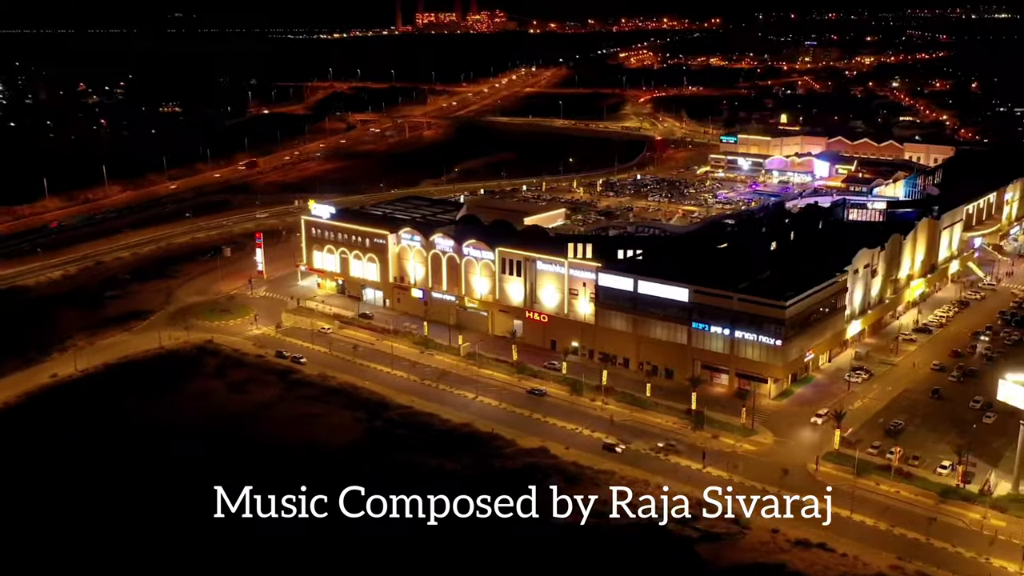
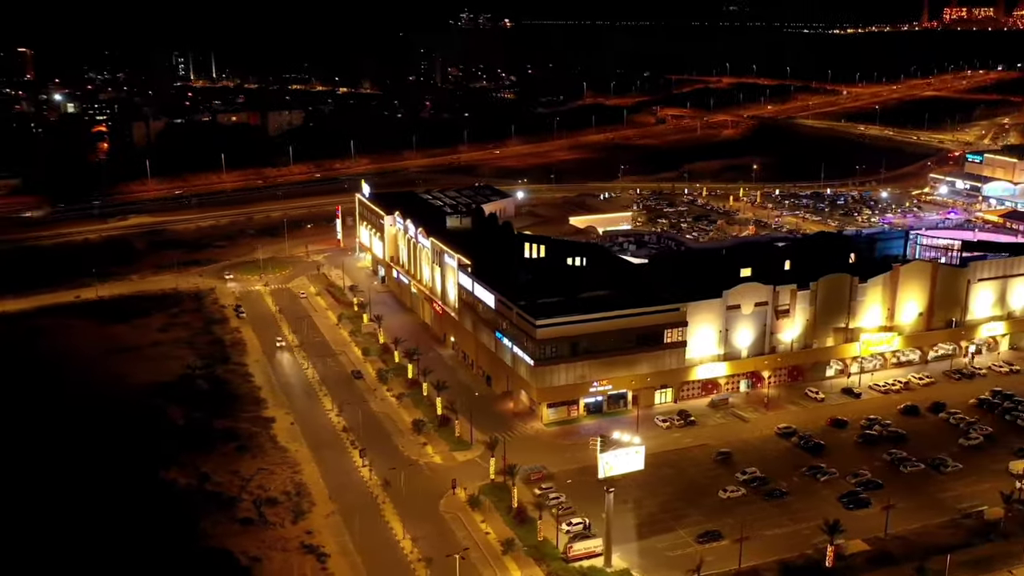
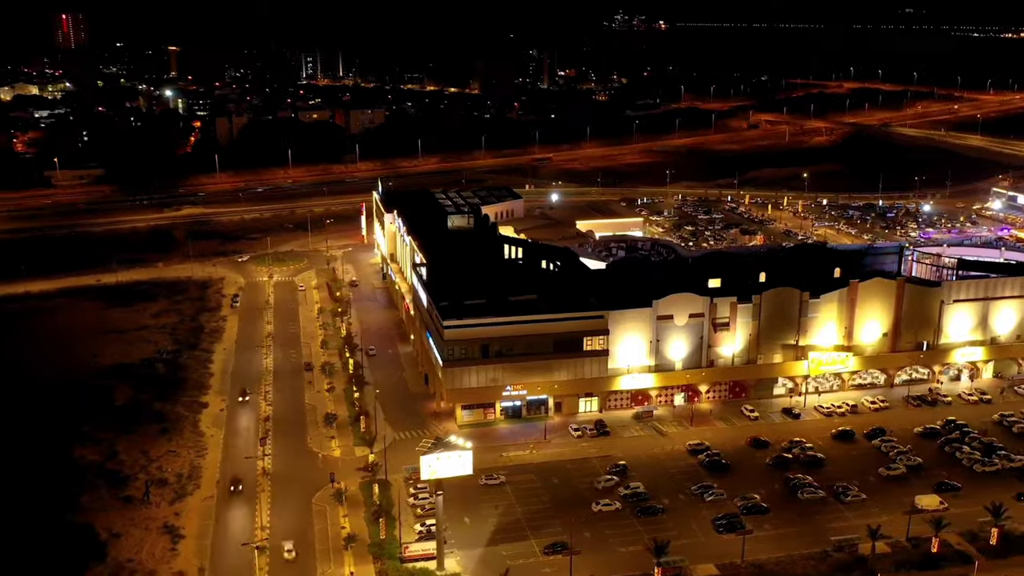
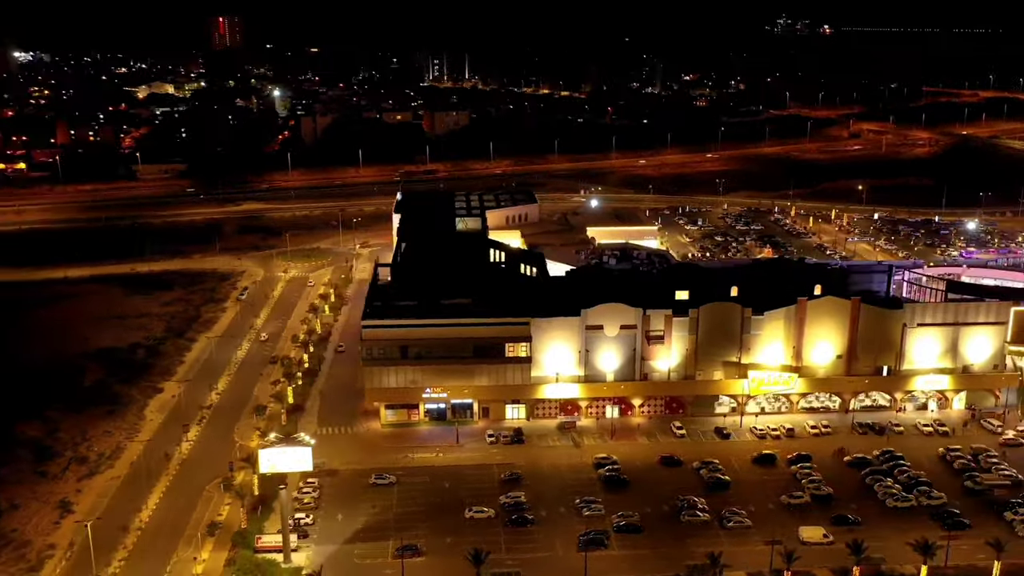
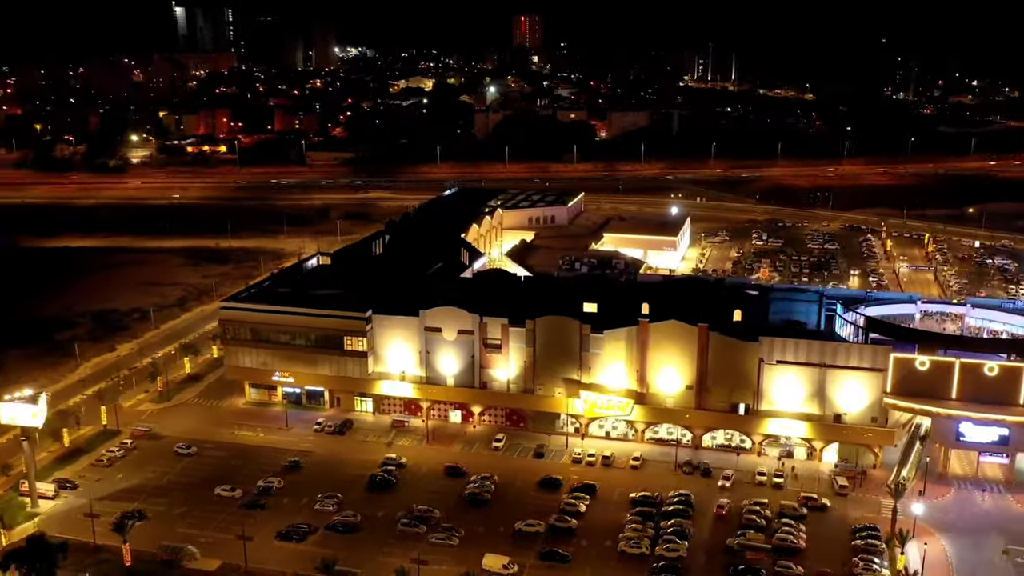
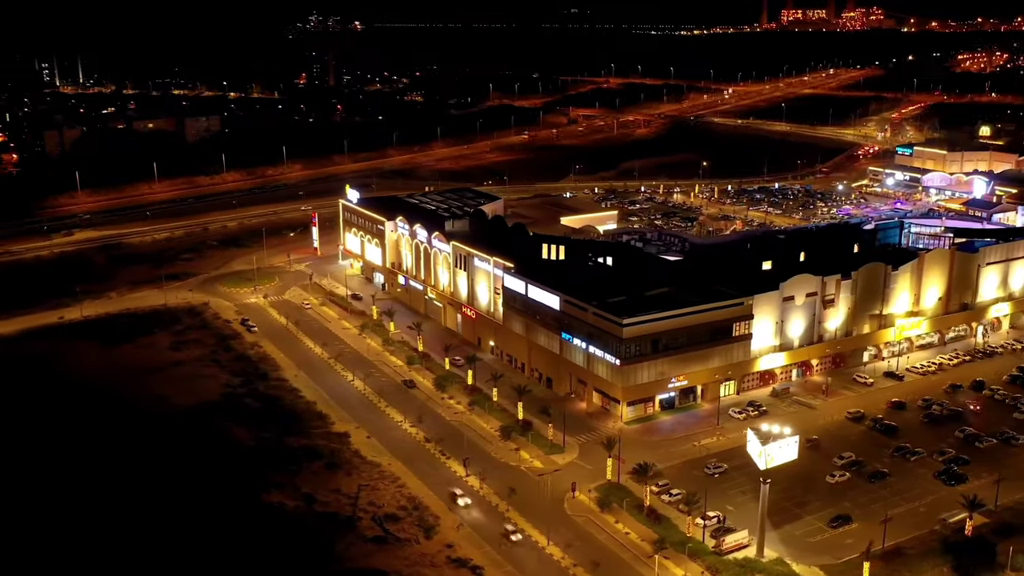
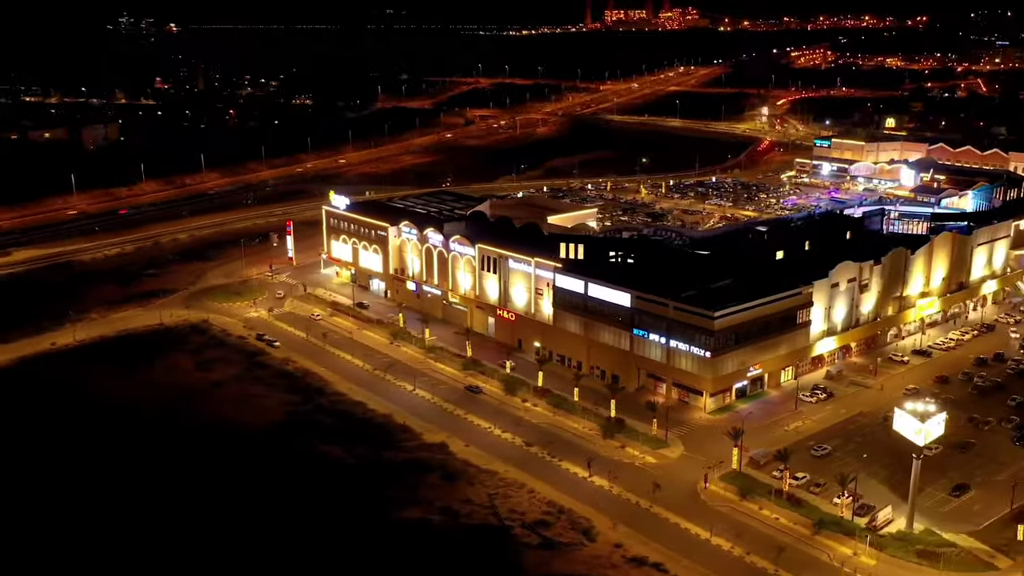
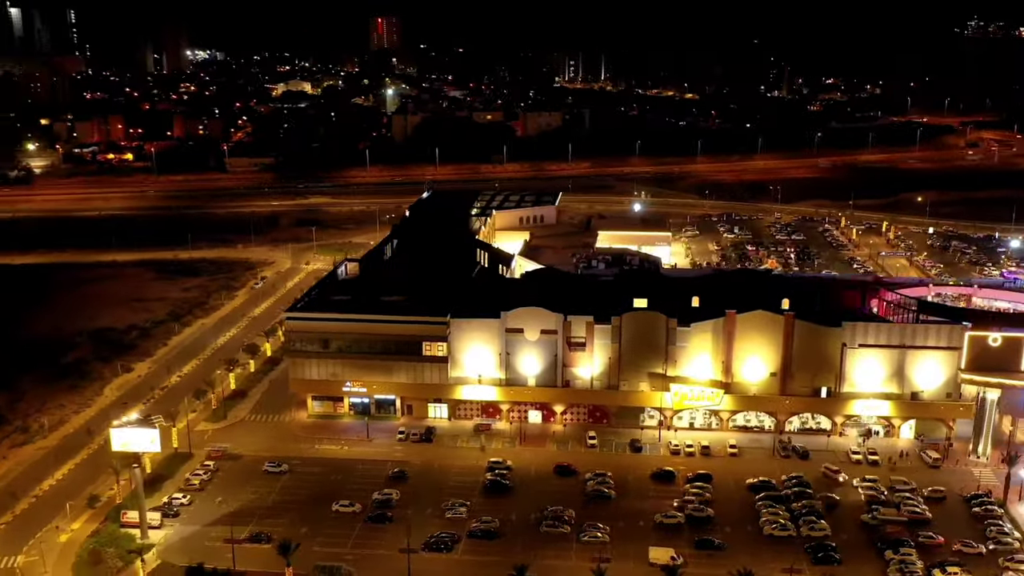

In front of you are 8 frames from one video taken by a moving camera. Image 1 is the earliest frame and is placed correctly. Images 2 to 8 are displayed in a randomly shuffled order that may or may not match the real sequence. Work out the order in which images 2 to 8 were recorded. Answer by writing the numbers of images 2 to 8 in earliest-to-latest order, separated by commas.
7, 6, 2, 3, 4, 8, 5
